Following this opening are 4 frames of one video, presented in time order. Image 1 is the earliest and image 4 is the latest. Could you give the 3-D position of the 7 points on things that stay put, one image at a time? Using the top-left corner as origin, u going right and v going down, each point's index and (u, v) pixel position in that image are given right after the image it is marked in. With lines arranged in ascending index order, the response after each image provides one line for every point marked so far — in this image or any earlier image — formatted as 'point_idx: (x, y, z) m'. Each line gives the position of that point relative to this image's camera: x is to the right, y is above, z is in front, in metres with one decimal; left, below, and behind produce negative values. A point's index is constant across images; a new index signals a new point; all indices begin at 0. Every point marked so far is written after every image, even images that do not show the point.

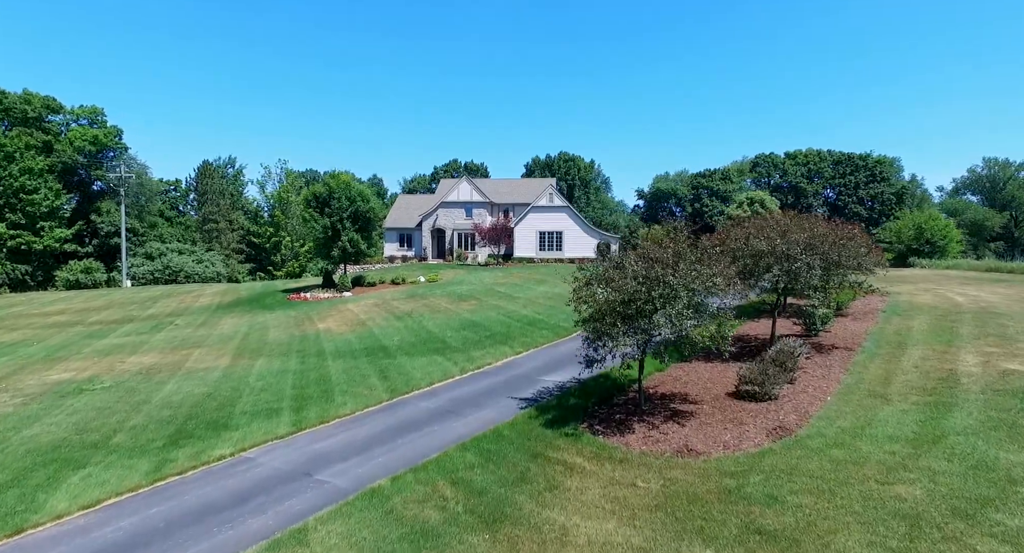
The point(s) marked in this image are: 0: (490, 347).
0: (-0.7, -2.3, +16.5) m
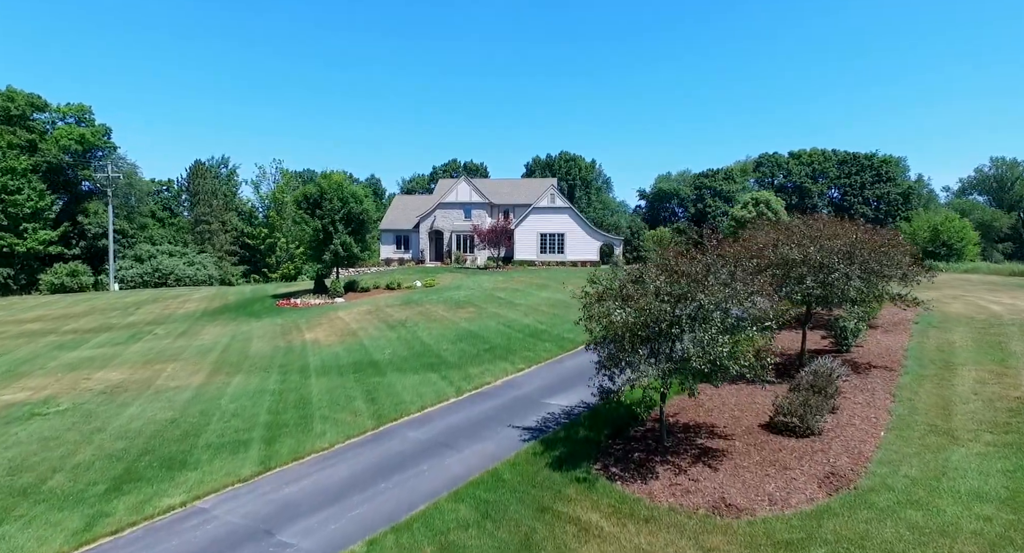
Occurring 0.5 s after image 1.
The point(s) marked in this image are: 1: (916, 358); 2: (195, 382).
0: (-0.7, -2.5, +15.2) m
1: (+9.6, -1.9, +12.4) m
2: (-8.7, -2.9, +14.4) m
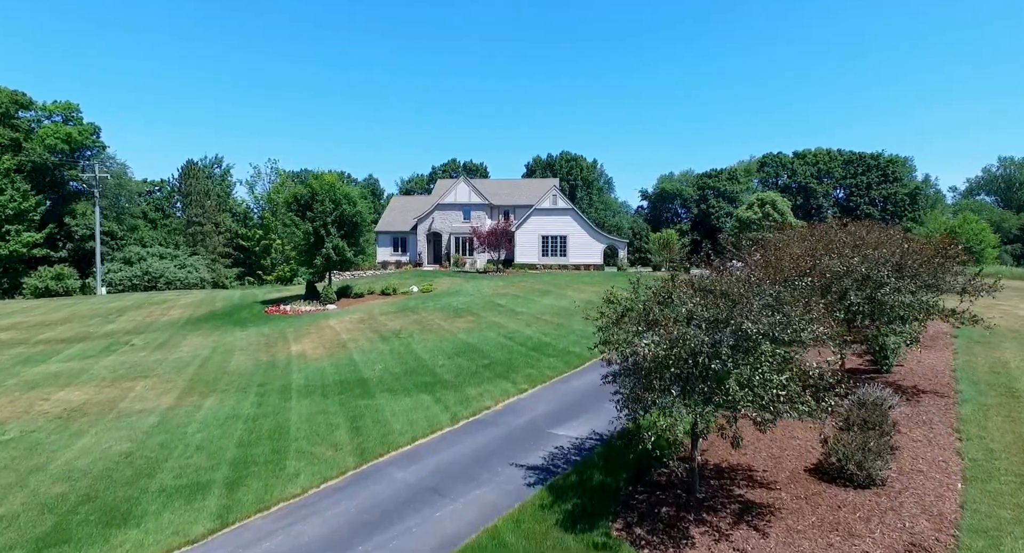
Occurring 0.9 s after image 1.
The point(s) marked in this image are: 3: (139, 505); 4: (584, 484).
0: (-0.6, -2.8, +13.8) m
1: (+9.6, -2.2, +11.0) m
2: (-8.6, -3.1, +13.0) m
3: (-5.6, -3.4, +7.9) m
4: (+1.1, -3.2, +8.0) m
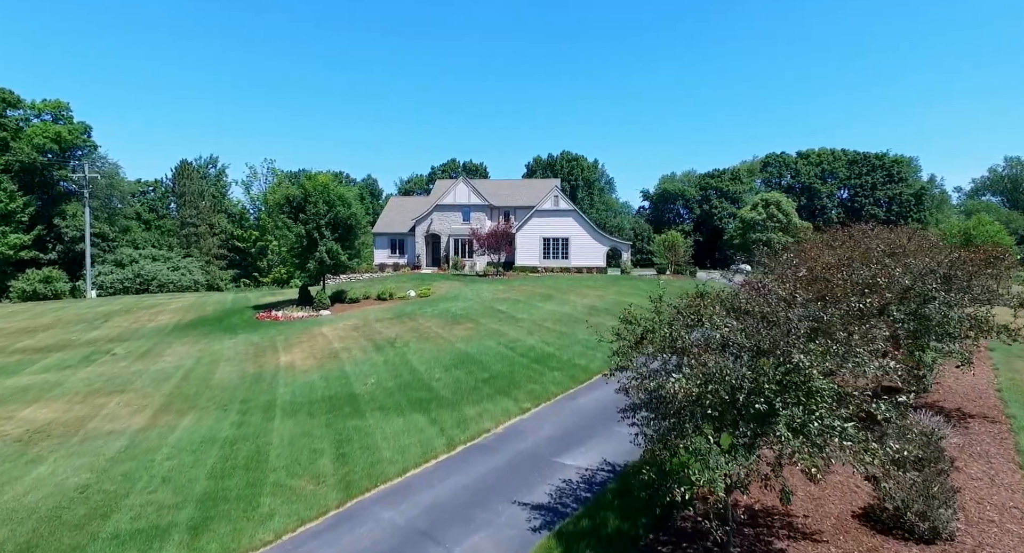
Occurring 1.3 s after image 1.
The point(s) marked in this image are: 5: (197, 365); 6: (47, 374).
0: (-0.6, -3.0, +12.7) m
1: (+9.6, -2.4, +9.9) m
2: (-8.6, -3.4, +12.0) m
3: (-5.6, -3.7, +6.9) m
4: (+1.1, -3.4, +6.9) m
5: (-10.5, -2.9, +17.5) m
6: (-14.9, -3.1, +16.7) m
